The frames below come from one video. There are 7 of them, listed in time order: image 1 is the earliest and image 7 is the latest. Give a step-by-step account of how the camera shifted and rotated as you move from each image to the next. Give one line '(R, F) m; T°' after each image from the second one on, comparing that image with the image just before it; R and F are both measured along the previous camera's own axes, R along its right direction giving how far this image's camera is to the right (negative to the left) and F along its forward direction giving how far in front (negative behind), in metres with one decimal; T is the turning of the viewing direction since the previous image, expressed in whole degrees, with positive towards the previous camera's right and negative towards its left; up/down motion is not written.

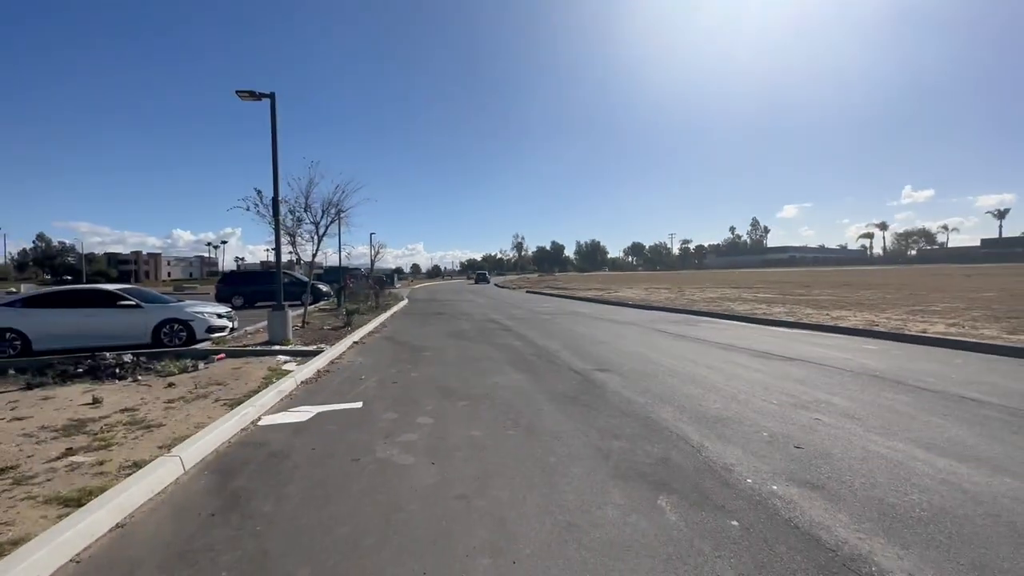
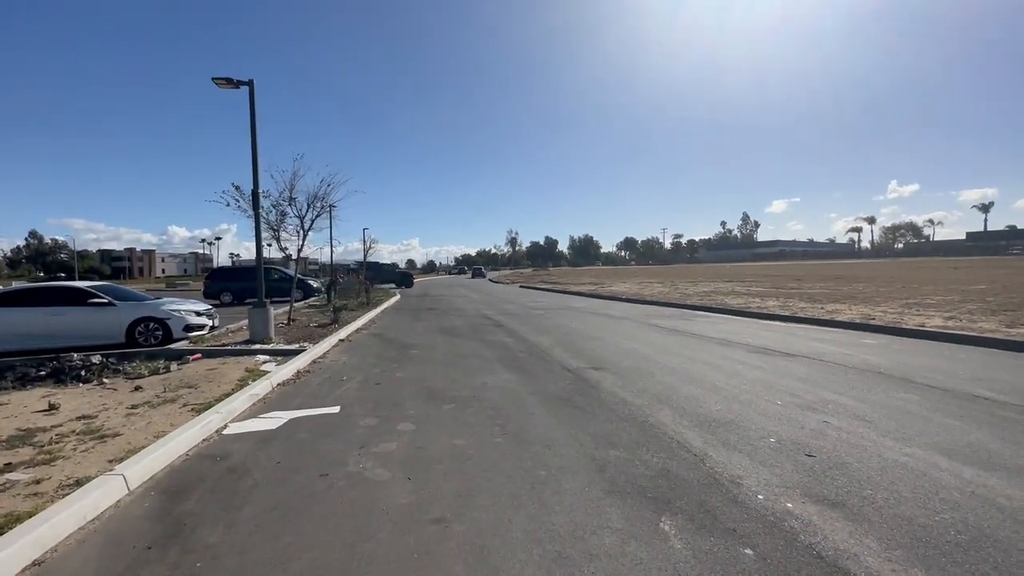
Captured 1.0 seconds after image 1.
(+0.1, +0.6) m; 0°
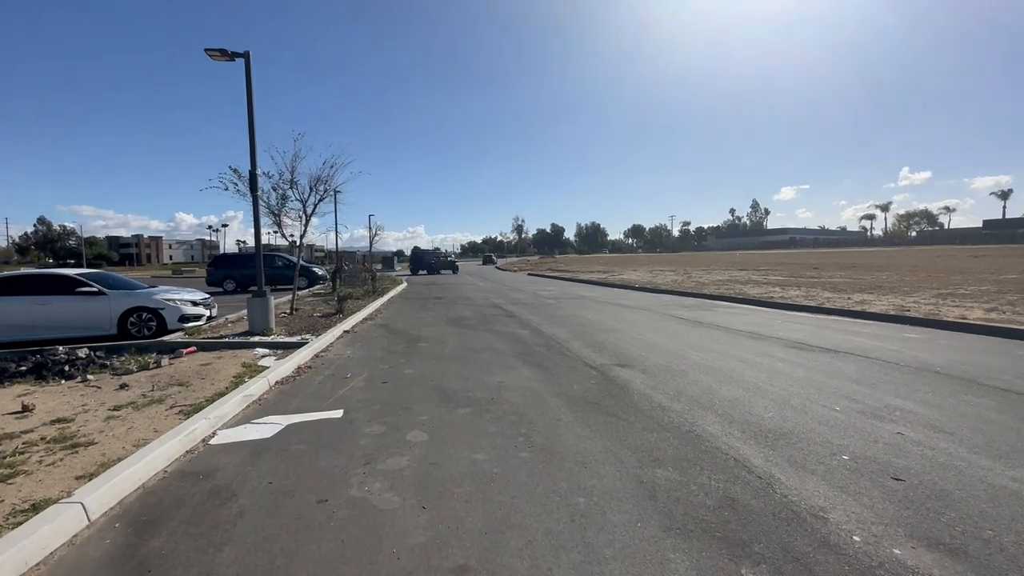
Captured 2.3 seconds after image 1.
(-0.3, +0.9) m; -1°
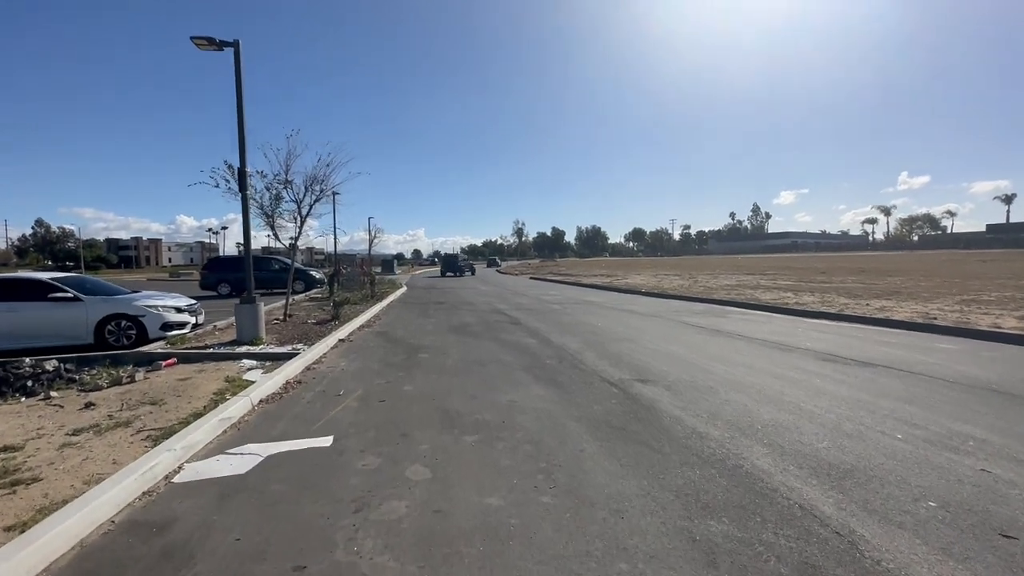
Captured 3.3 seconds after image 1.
(-0.2, +0.8) m; 0°
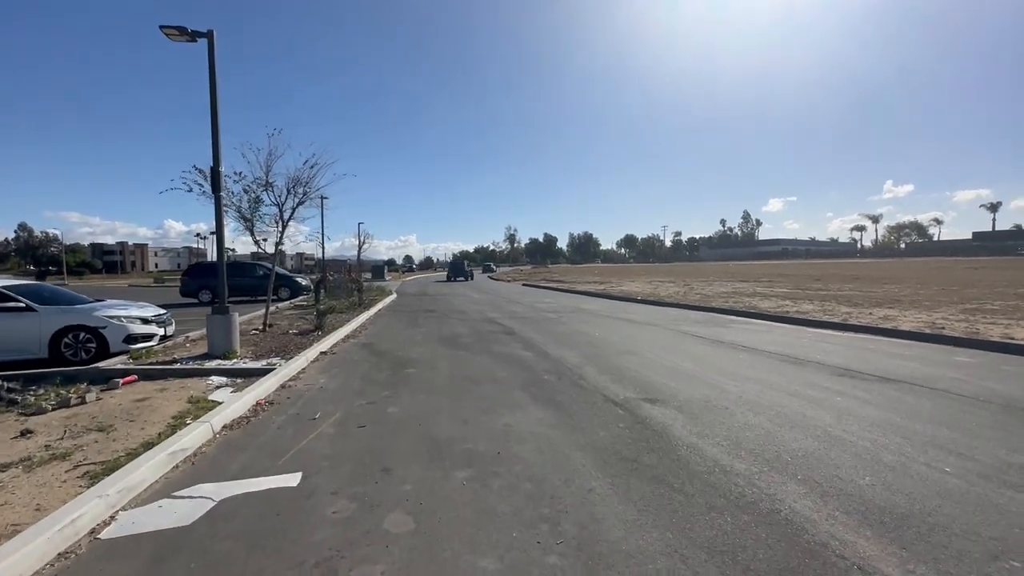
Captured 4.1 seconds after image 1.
(-0.1, +0.7) m; +1°
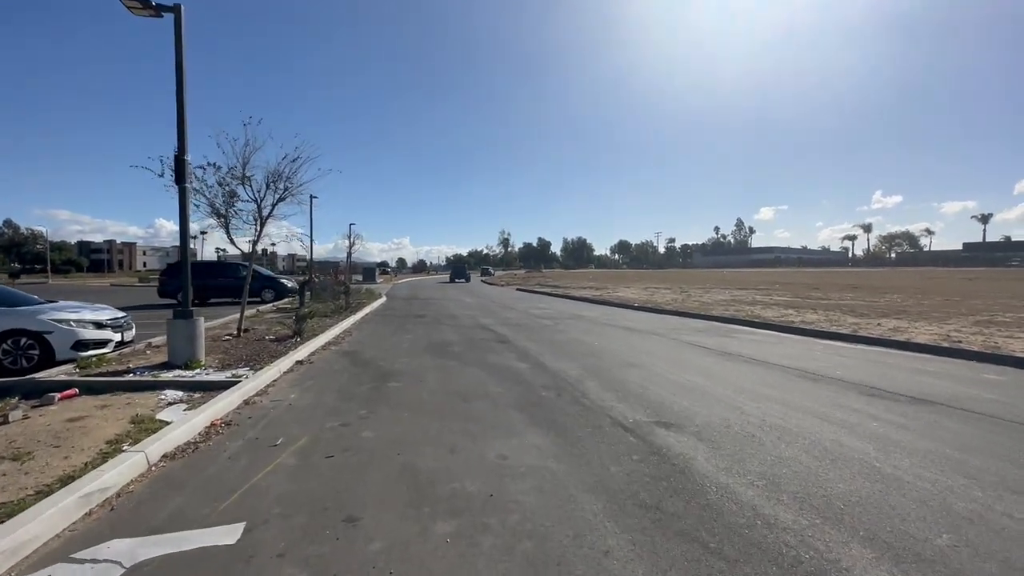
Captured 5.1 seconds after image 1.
(0.0, +1.0) m; +1°
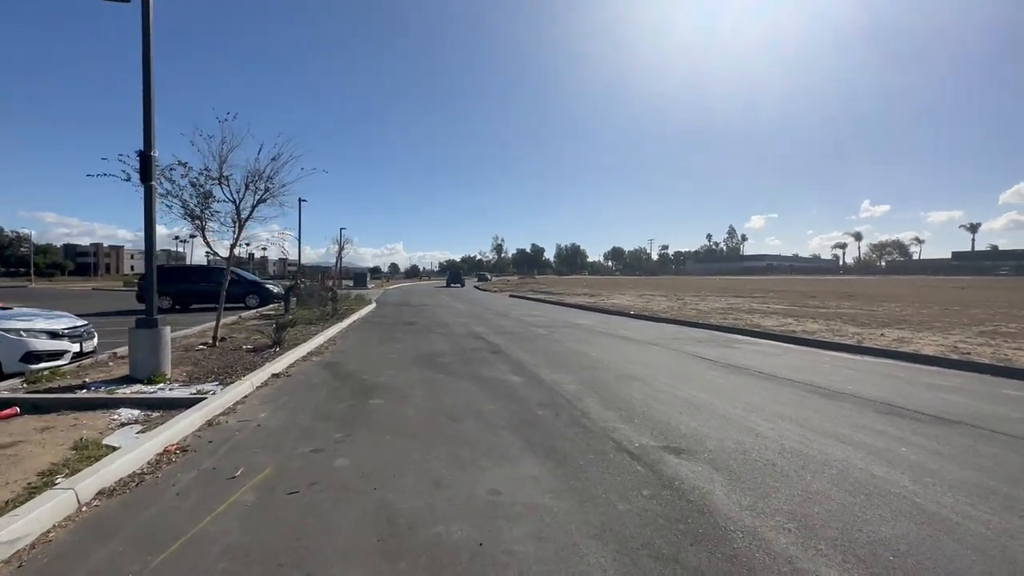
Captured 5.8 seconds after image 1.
(0.0, +0.7) m; +1°
